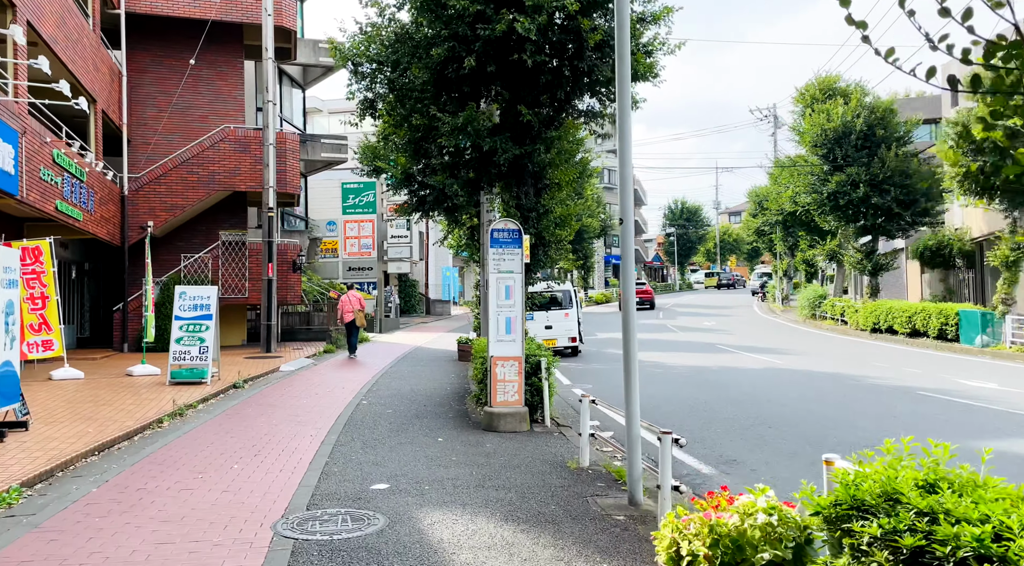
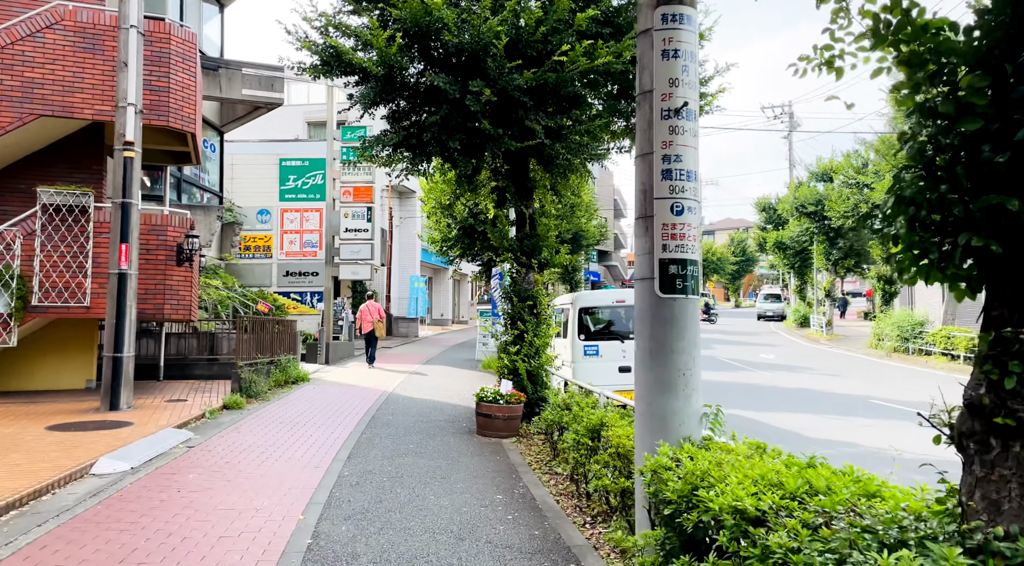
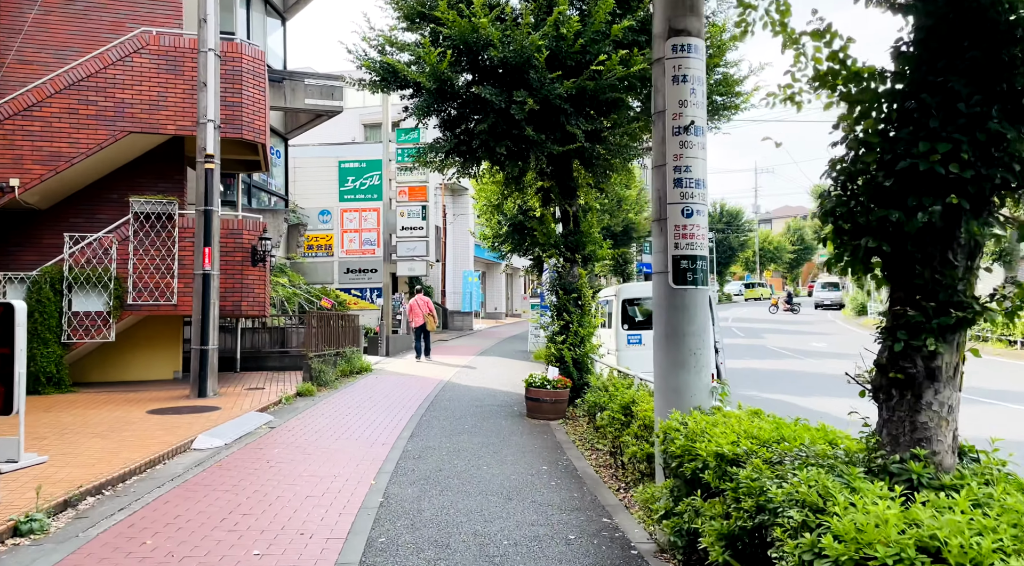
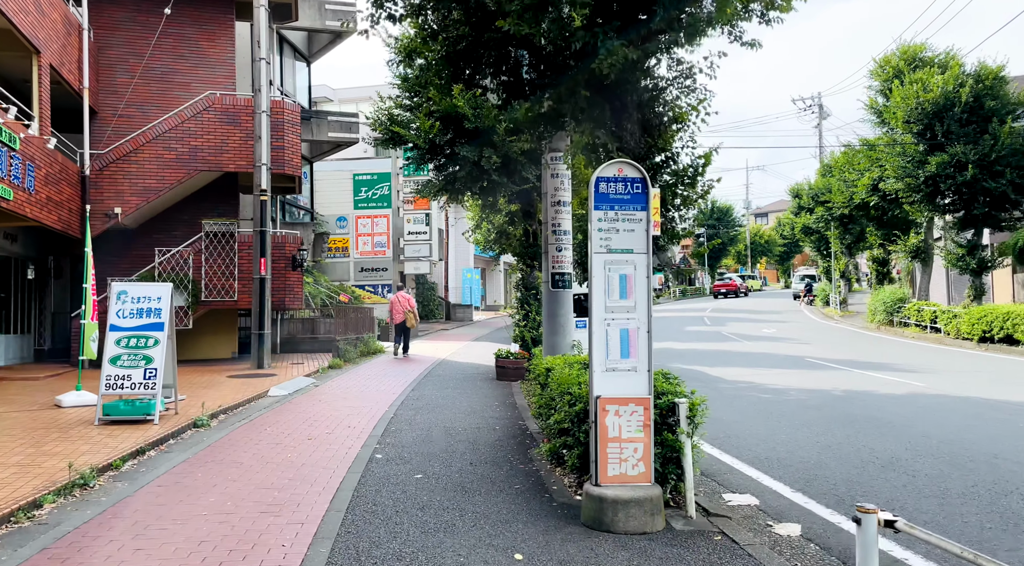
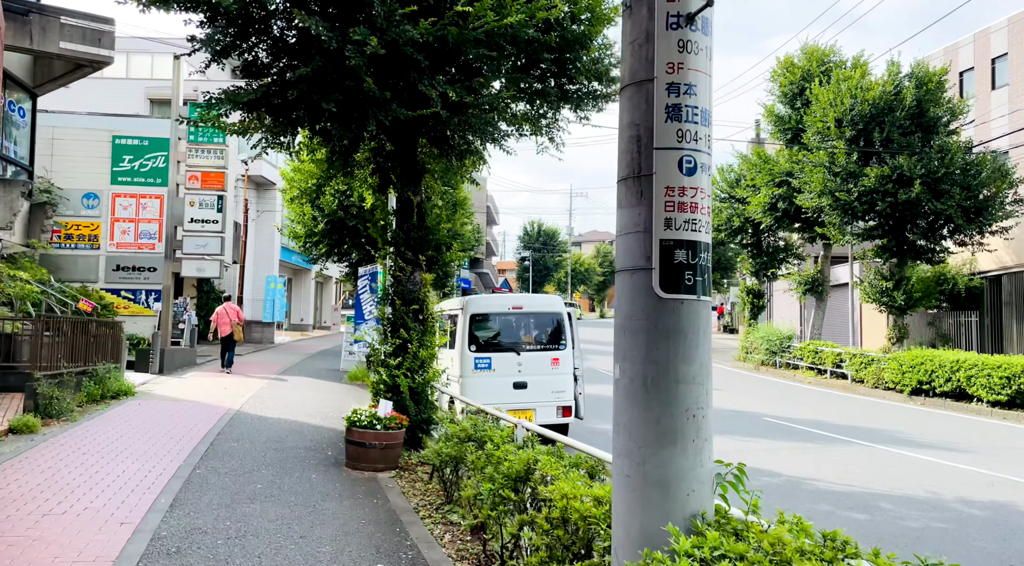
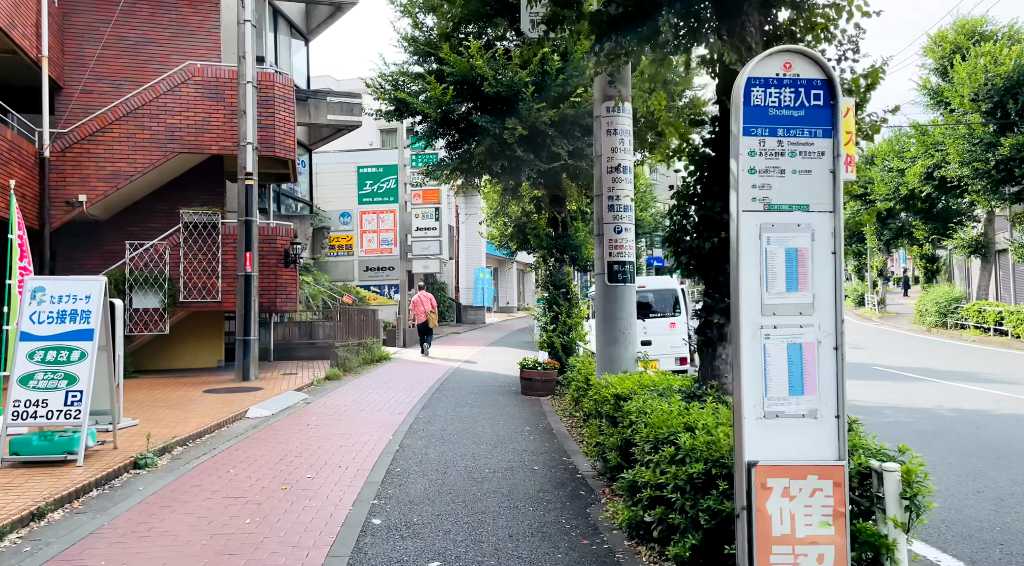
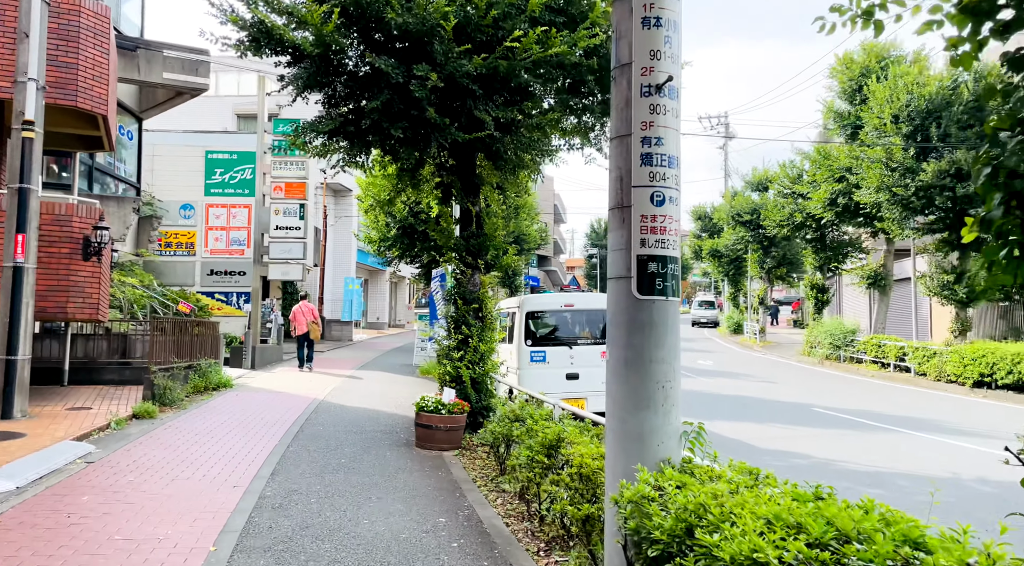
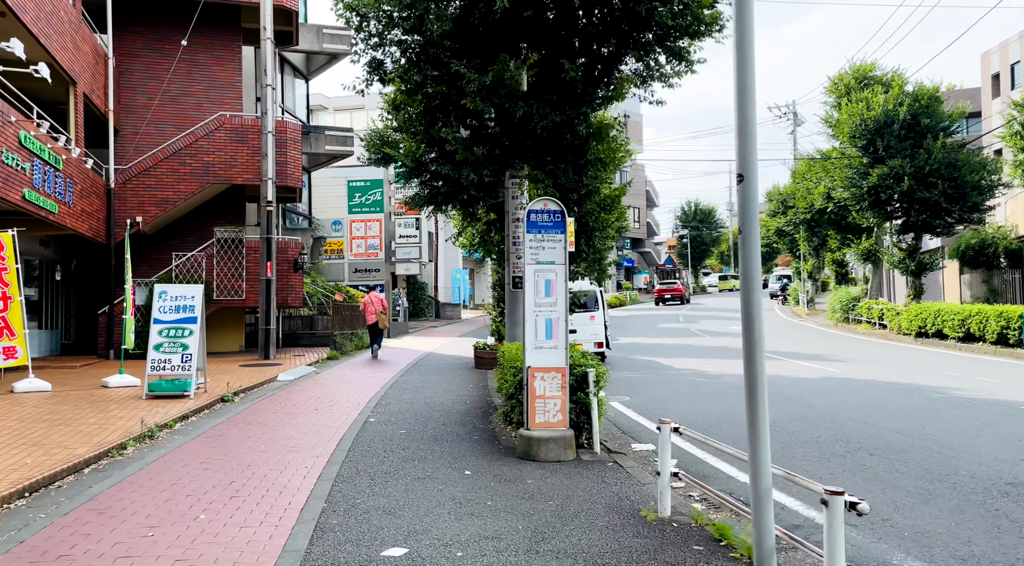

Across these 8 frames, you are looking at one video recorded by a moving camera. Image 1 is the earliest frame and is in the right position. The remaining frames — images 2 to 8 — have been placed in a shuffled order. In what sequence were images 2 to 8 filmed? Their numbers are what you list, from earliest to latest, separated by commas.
8, 4, 6, 3, 2, 7, 5
